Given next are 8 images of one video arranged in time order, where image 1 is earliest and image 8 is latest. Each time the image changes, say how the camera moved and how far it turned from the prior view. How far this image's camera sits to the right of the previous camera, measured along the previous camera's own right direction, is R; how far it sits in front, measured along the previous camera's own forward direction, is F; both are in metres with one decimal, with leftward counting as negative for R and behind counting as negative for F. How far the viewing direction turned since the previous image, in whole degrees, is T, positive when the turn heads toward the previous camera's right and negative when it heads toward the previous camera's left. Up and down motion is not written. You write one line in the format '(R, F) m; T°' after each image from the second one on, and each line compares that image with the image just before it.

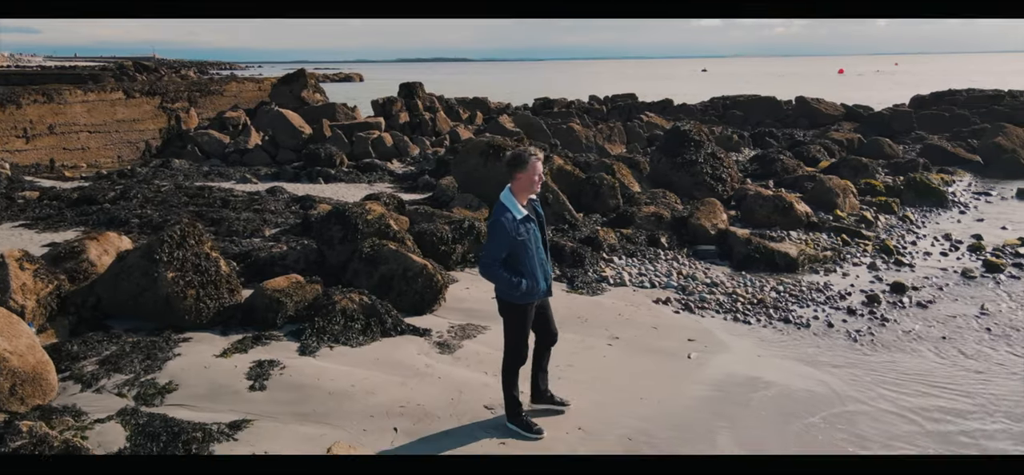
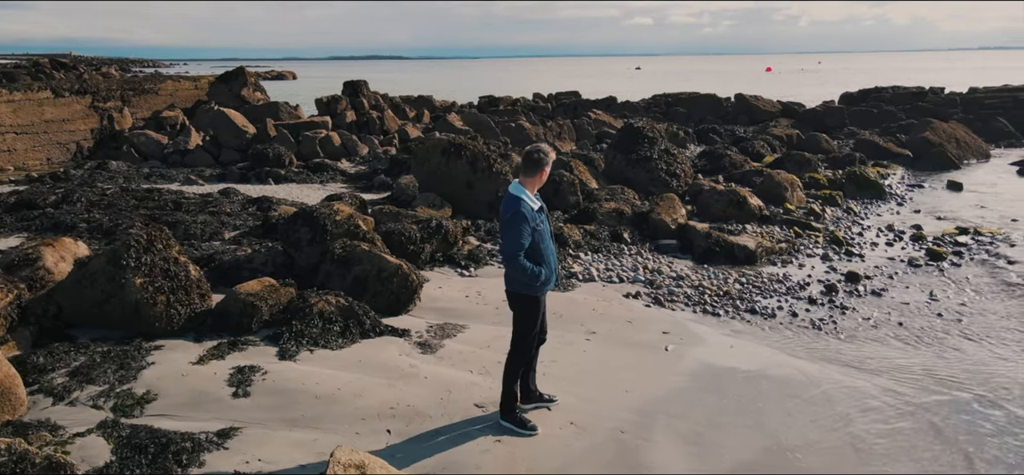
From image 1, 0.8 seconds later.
(-0.4, 0.0) m; +5°
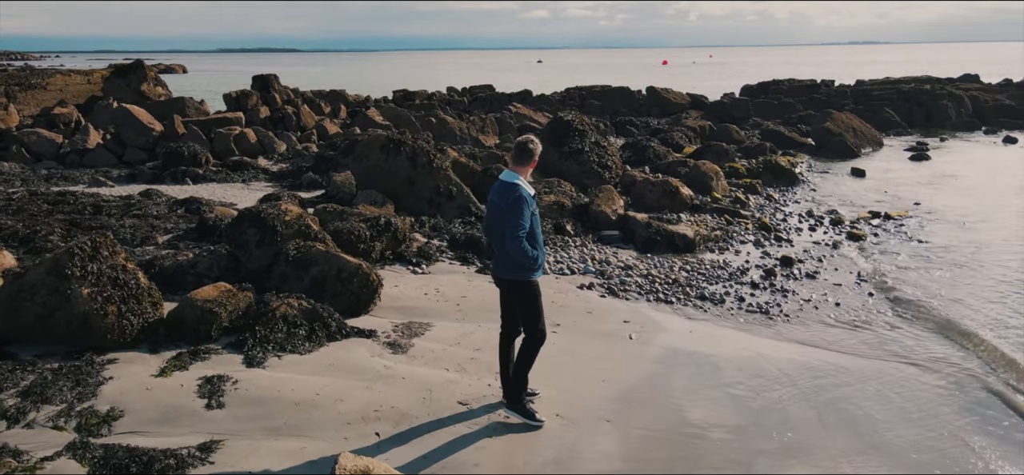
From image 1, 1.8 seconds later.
(-0.6, 0.0) m; +7°
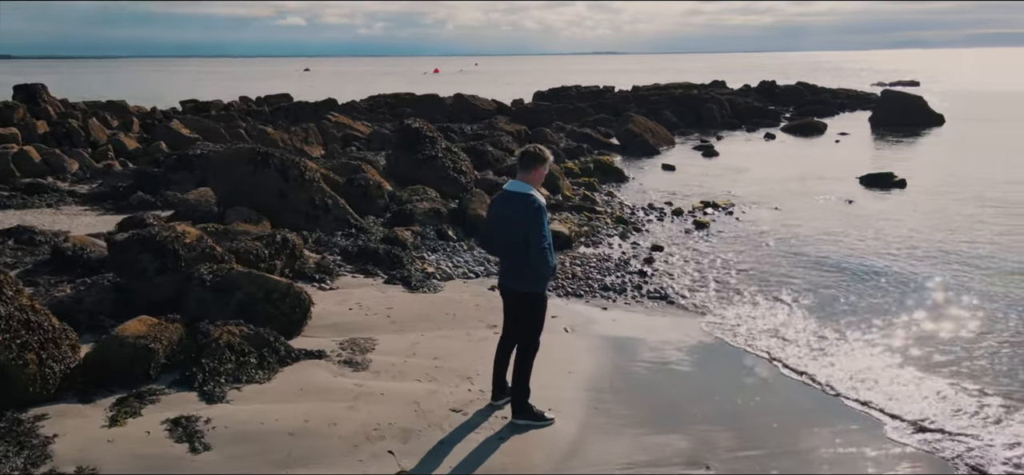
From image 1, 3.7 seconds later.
(-1.7, +0.1) m; +17°
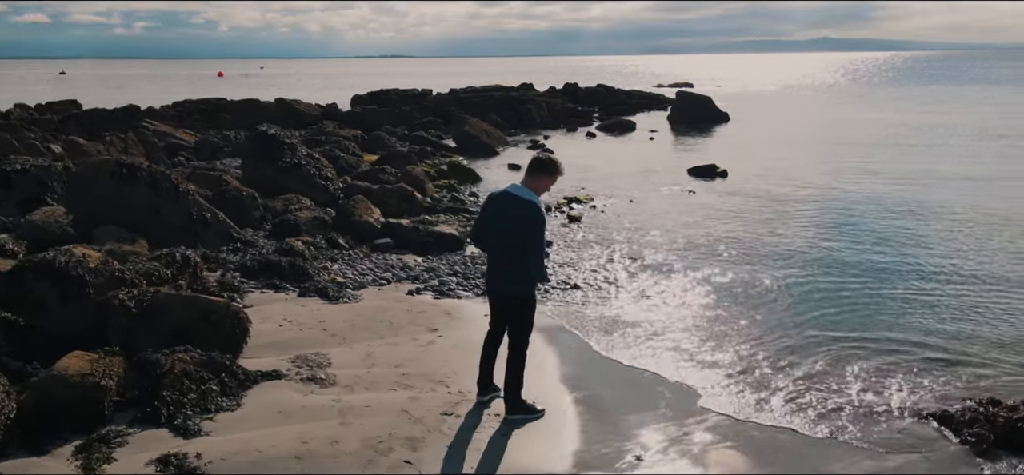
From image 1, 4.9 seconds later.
(-1.6, +0.1) m; +15°
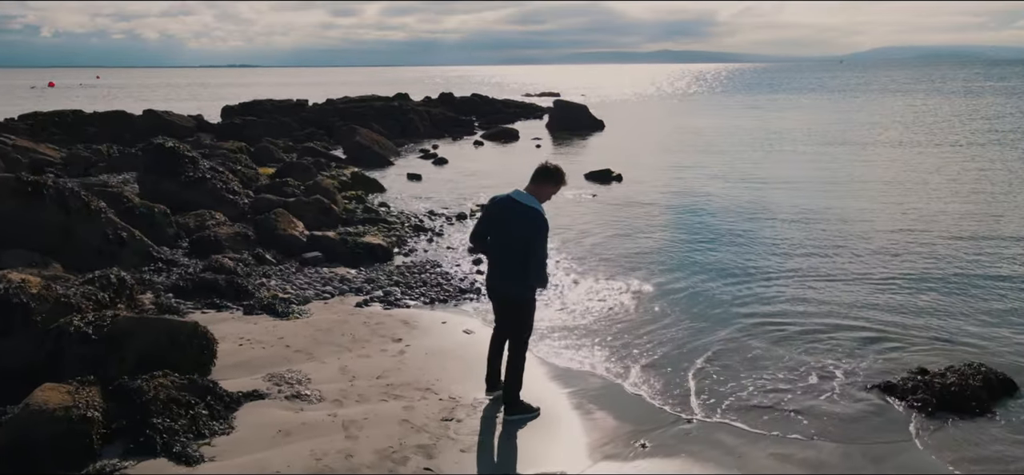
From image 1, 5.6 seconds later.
(-1.1, -0.1) m; +10°
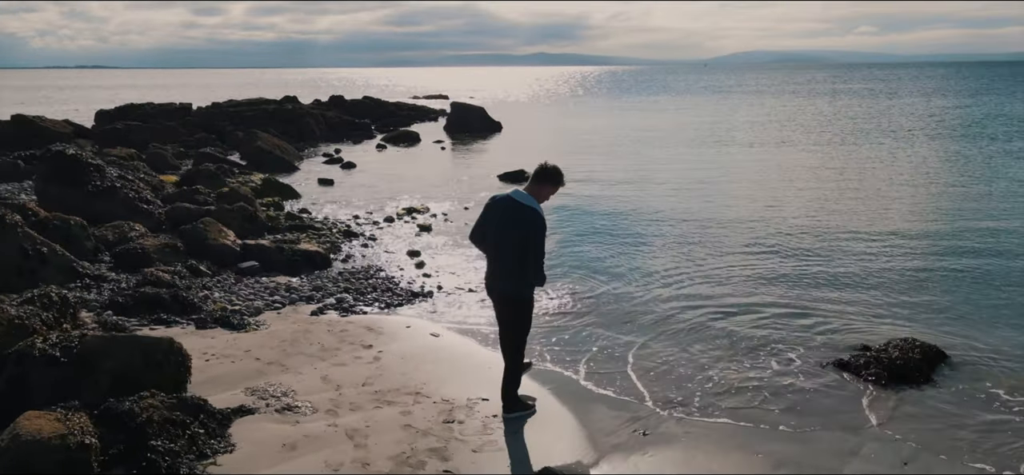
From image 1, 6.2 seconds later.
(-1.0, 0.0) m; +9°
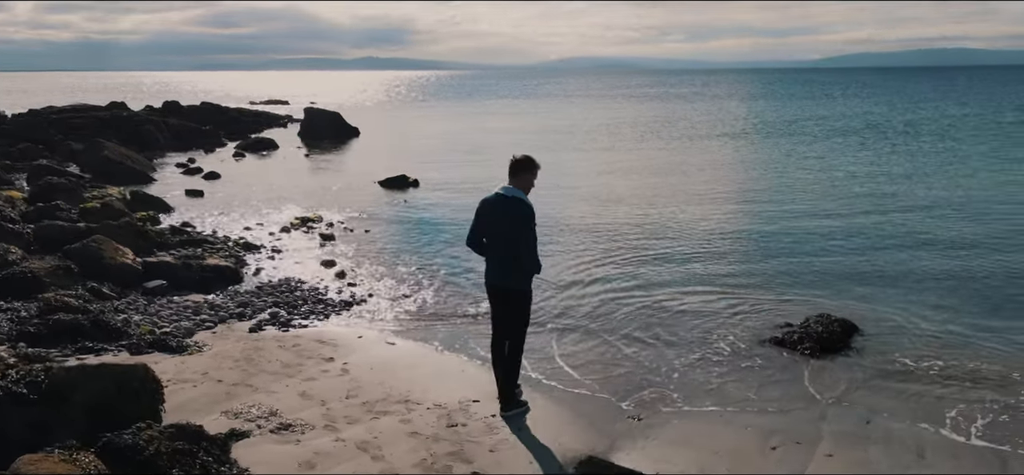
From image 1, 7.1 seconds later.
(-1.4, 0.0) m; +12°
